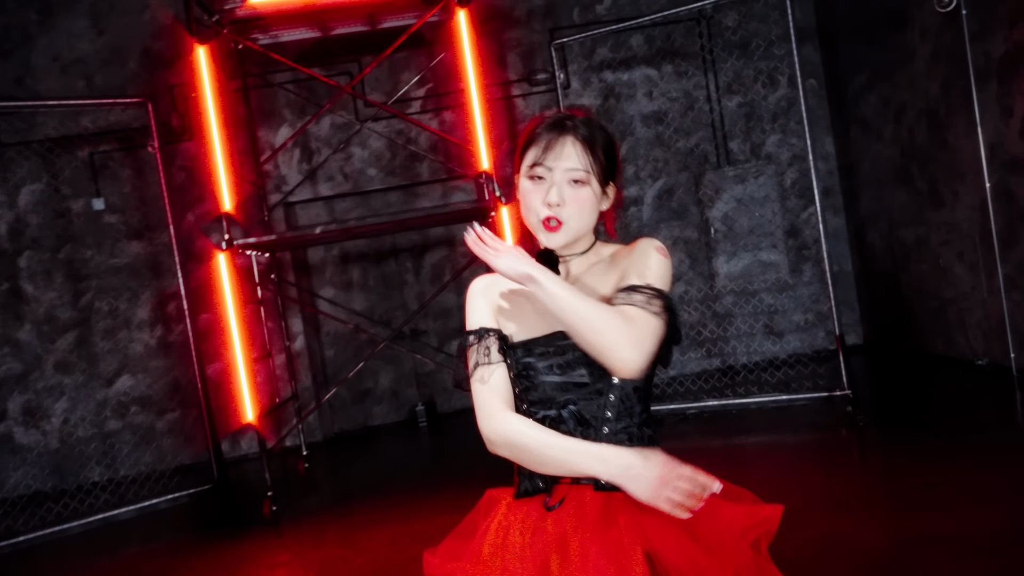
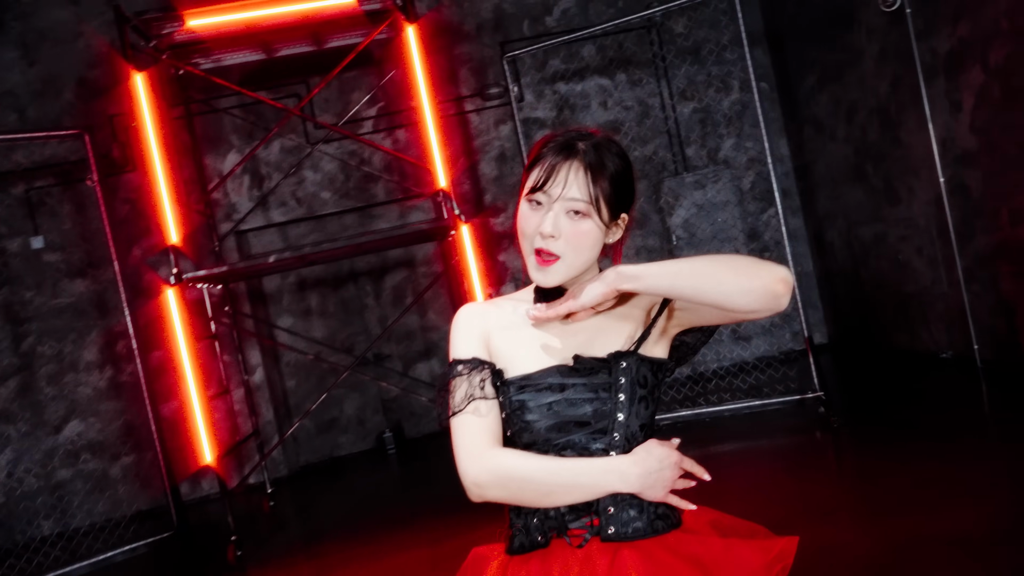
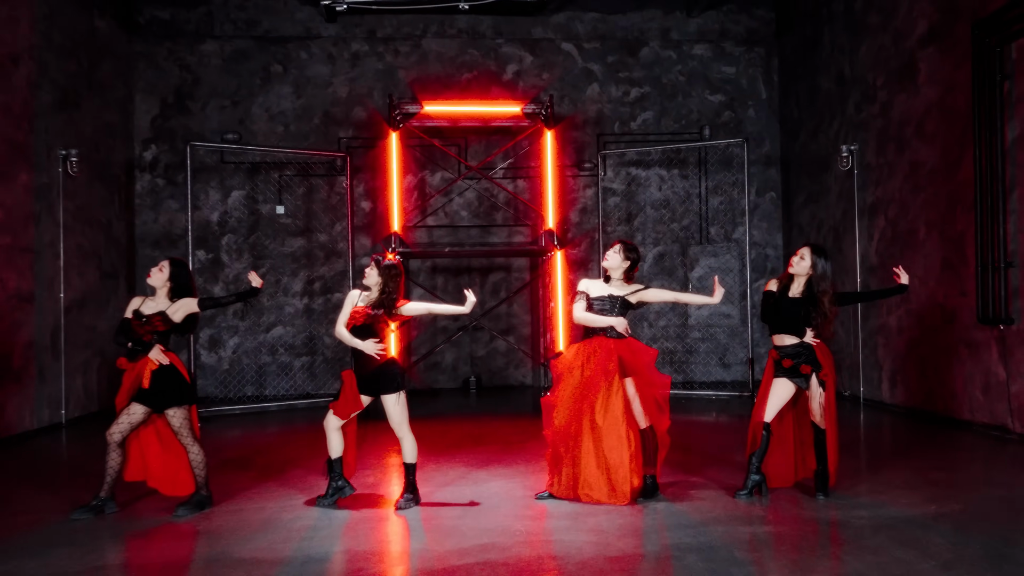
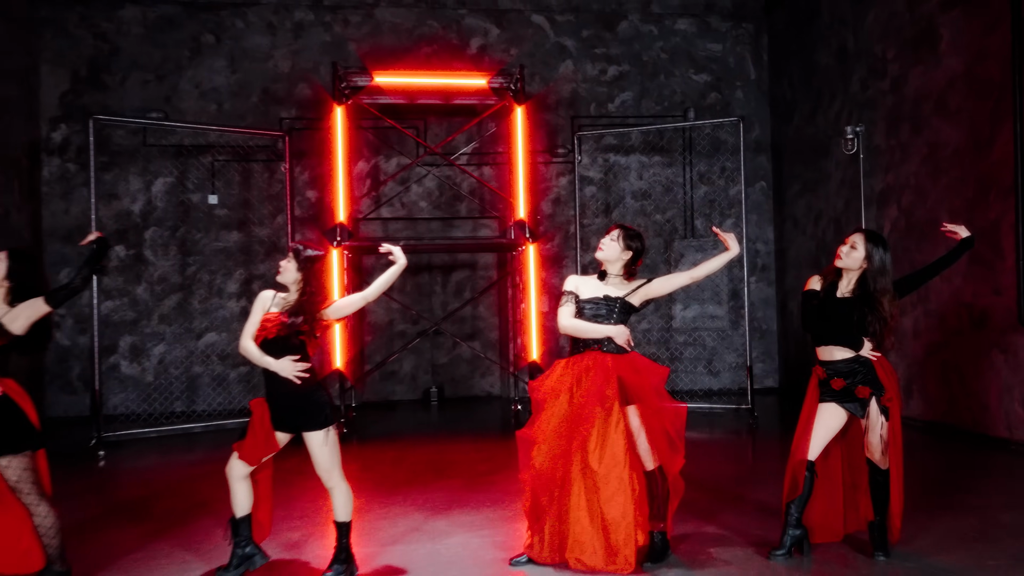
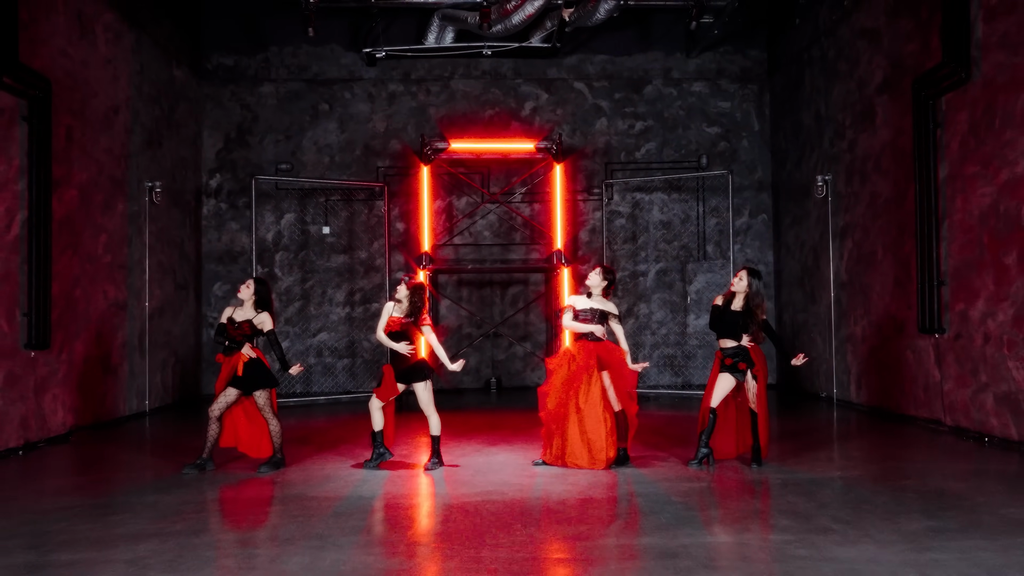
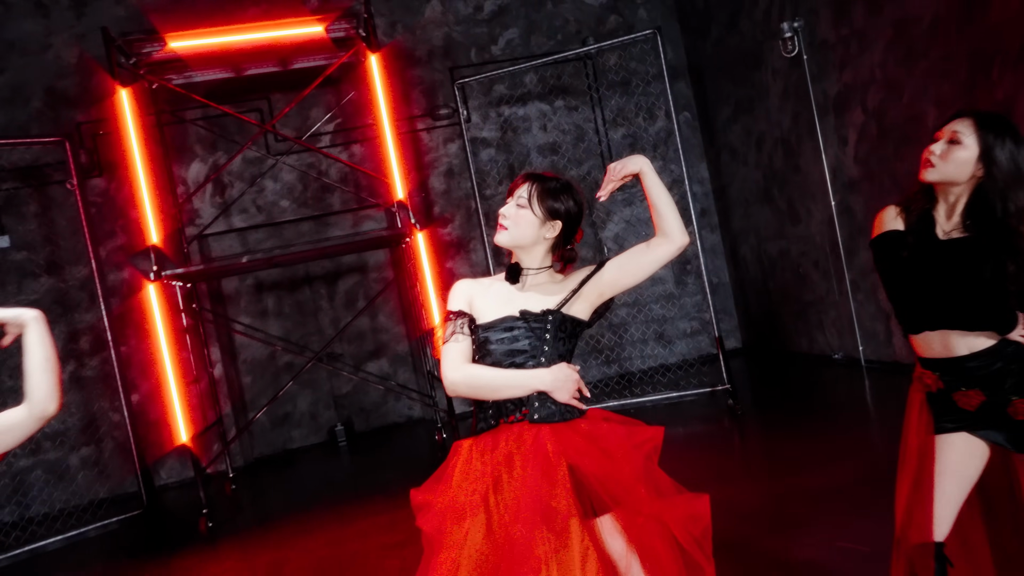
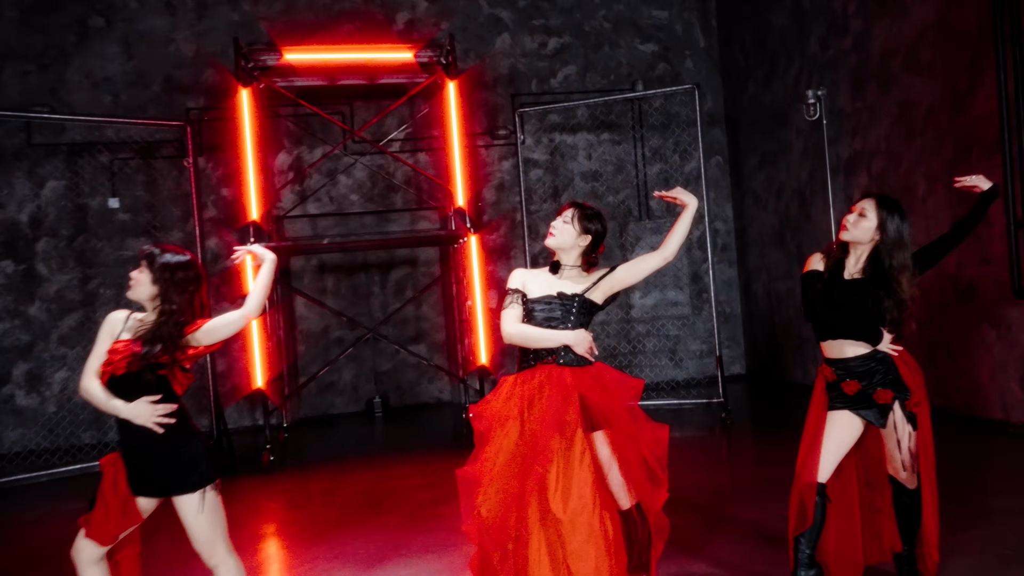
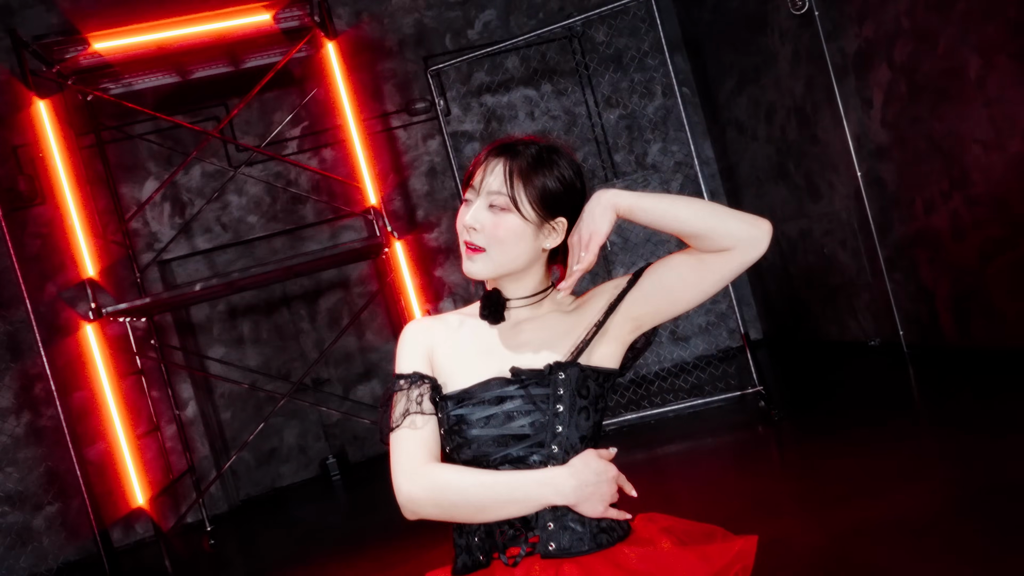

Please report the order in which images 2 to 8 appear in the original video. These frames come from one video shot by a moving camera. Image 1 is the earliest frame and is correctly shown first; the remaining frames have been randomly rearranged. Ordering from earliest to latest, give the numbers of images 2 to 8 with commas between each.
2, 8, 6, 7, 4, 3, 5
